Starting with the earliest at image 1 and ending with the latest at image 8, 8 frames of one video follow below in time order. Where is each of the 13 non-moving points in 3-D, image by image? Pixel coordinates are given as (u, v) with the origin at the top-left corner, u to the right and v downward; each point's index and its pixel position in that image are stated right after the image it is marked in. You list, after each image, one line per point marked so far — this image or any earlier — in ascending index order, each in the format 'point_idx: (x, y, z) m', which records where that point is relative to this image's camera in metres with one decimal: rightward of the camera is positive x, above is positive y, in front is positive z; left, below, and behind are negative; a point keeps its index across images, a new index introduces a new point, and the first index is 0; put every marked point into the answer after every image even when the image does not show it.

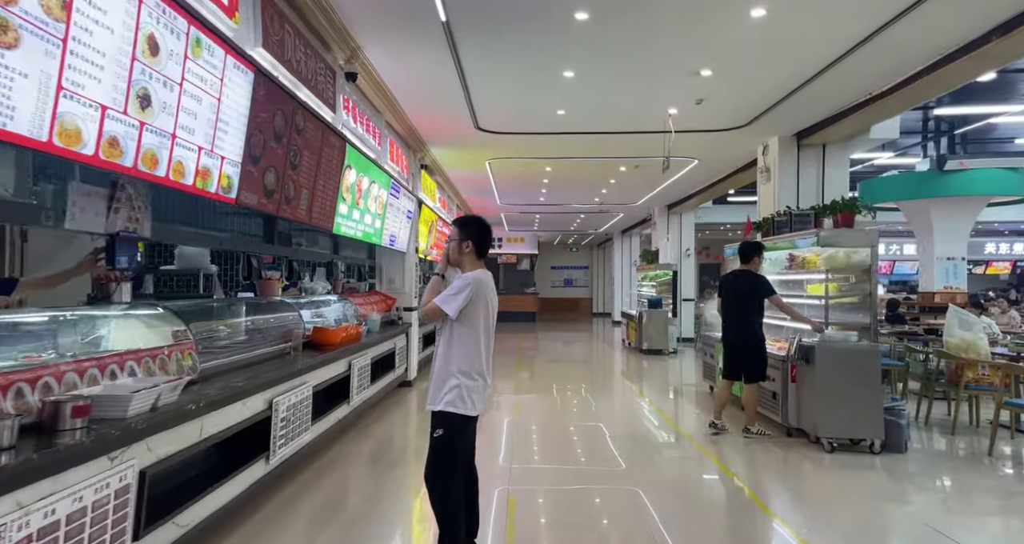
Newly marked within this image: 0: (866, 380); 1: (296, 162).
0: (+2.6, -0.8, +3.9) m
1: (-1.2, +0.6, +3.1) m
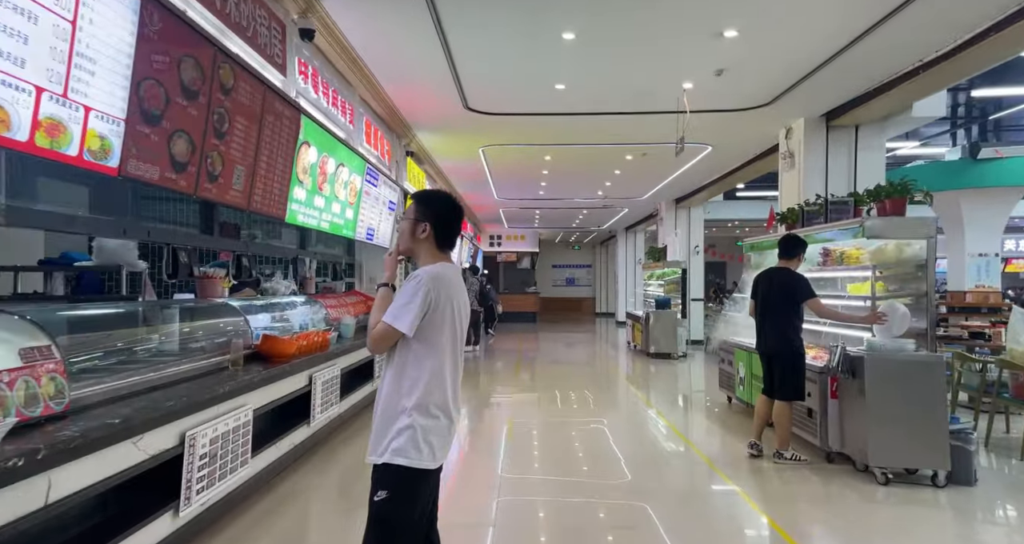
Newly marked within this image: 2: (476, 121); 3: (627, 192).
0: (+2.5, -0.8, +3.3) m
1: (-1.3, +0.6, +2.4) m
2: (-0.4, +1.7, +5.9) m
3: (+2.2, +1.6, +10.5) m
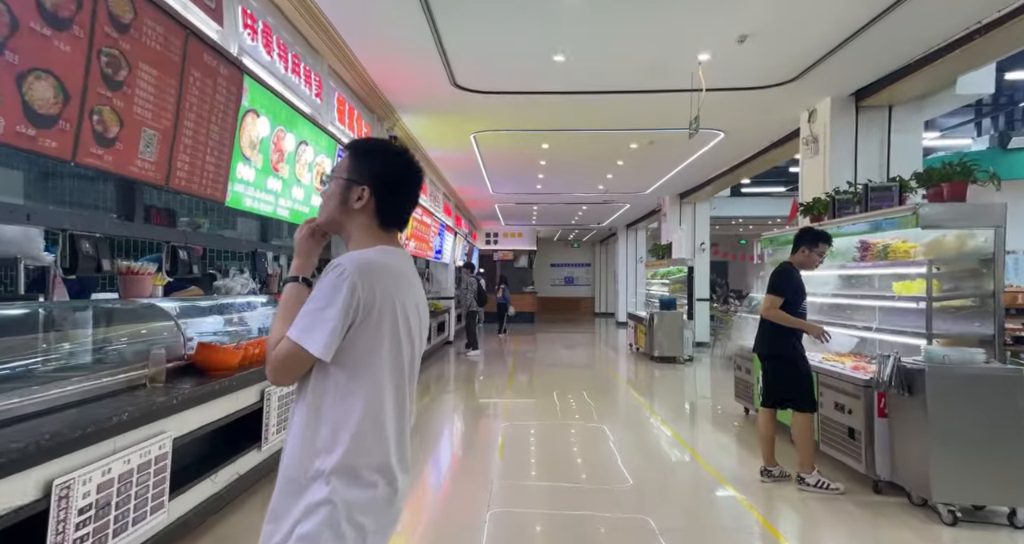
0: (+2.5, -0.7, +2.7) m
1: (-1.4, +0.7, +1.9) m
2: (-0.4, +1.7, +5.3) m
3: (+2.2, +1.6, +10.0) m
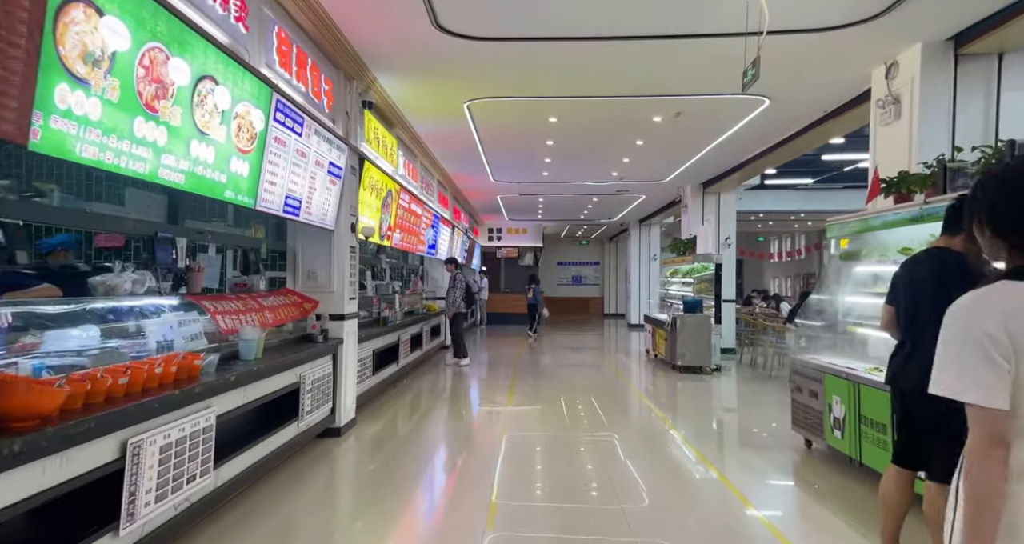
0: (+2.4, -0.7, +1.7) m
1: (-1.4, +0.7, +0.8) m
2: (-0.4, +1.7, +4.3) m
3: (+2.2, +1.7, +8.9) m
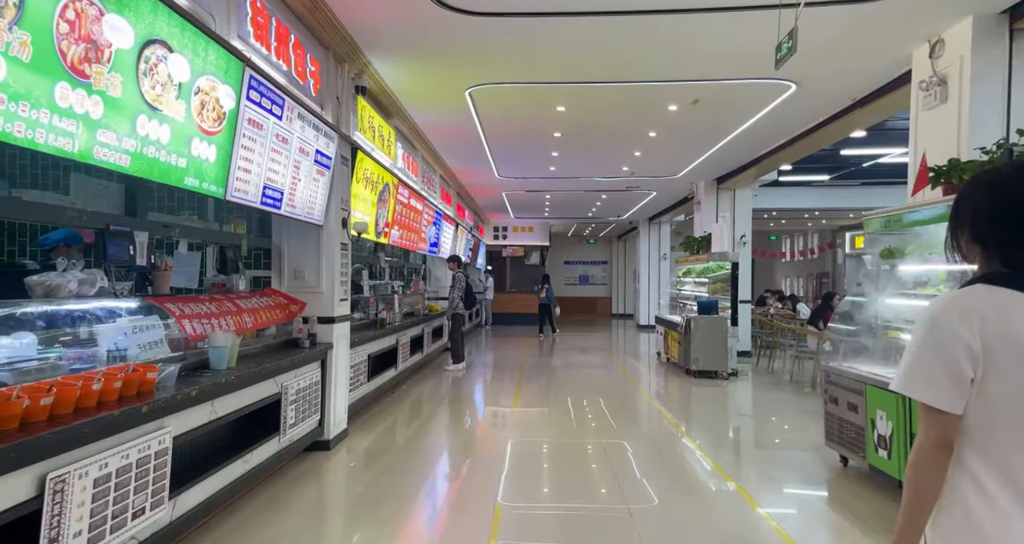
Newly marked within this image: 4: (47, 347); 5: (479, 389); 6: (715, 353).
0: (+2.4, -0.7, +1.3) m
1: (-1.4, +0.7, +0.5) m
2: (-0.4, +1.7, +3.9) m
3: (+2.3, +1.7, +8.5) m
4: (-1.8, -0.3, +2.0) m
5: (-0.4, -1.6, +7.2) m
6: (+2.8, -1.1, +7.5) m
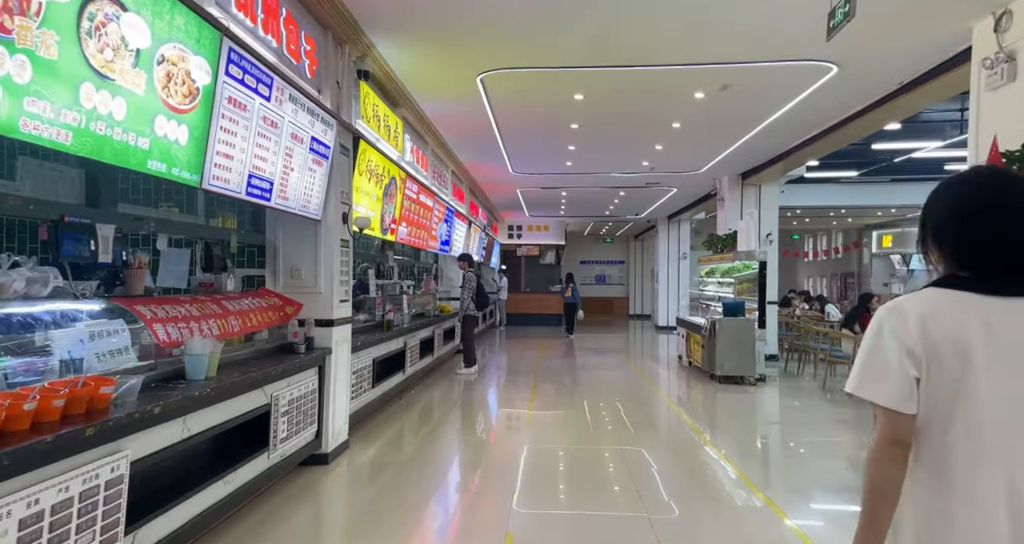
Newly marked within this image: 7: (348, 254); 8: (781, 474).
0: (+2.5, -0.7, +0.9) m
1: (-1.4, +0.7, +0.2) m
2: (-0.3, +1.7, +3.6) m
3: (+2.5, +1.7, +8.1) m
4: (-1.7, -0.3, +1.7) m
5: (-0.3, -1.6, +6.9) m
6: (+3.0, -1.1, +7.1) m
7: (-1.2, +0.1, +3.9) m
8: (+2.2, -1.6, +4.3) m
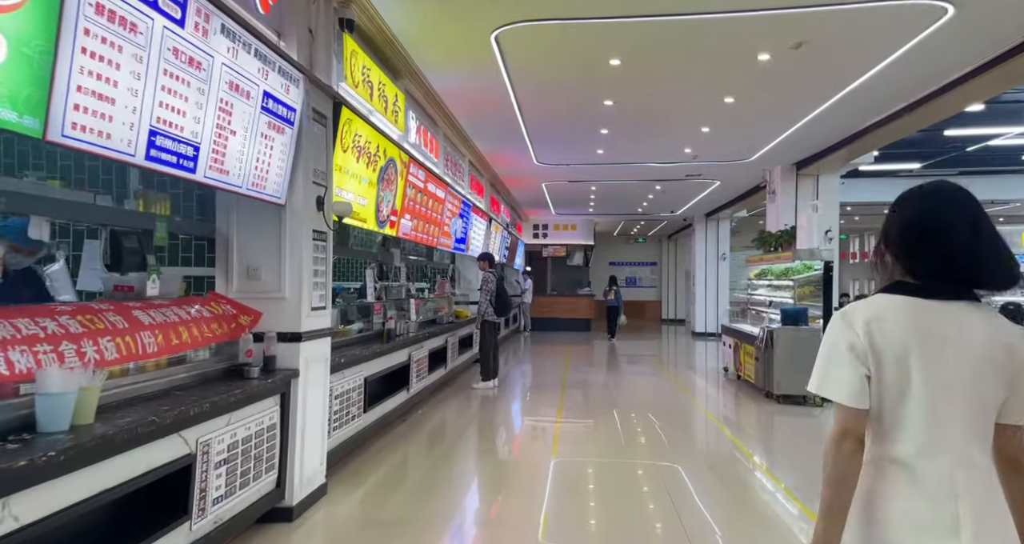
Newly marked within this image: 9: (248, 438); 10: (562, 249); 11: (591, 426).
0: (+2.4, -0.7, -0.1) m
1: (-1.5, +0.7, -0.6) m
2: (-0.2, +1.7, +2.8) m
3: (+2.8, +1.6, +7.1) m
4: (-1.7, -0.3, +1.0) m
5: (0.0, -1.6, +6.0) m
6: (+3.3, -1.2, +6.1) m
7: (-1.1, +0.1, +3.1) m
8: (+2.3, -1.6, +3.3) m
9: (-1.2, -0.7, +2.4) m
10: (+1.4, +0.7, +15.1) m
11: (+0.8, -1.6, +5.6) m
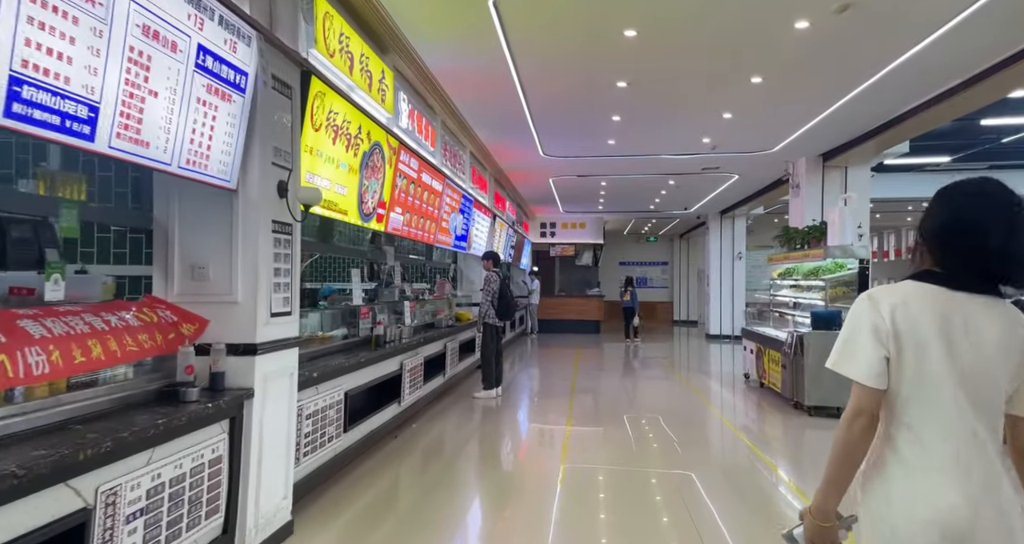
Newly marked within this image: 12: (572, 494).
0: (+2.4, -0.7, -0.7) m
1: (-1.5, +0.7, -1.1) m
2: (-0.2, +1.7, +2.3) m
3: (+2.9, +1.7, +6.6) m
4: (-1.7, -0.3, +0.5) m
5: (0.0, -1.6, +5.5) m
6: (+3.3, -1.2, +5.6) m
7: (-1.1, +0.1, +2.6) m
8: (+2.3, -1.6, +2.8) m
9: (-1.2, -0.7, +1.9) m
10: (+1.6, +0.7, +14.6) m
11: (+0.8, -1.6, +5.1) m
12: (+0.4, -1.8, +3.7) m
